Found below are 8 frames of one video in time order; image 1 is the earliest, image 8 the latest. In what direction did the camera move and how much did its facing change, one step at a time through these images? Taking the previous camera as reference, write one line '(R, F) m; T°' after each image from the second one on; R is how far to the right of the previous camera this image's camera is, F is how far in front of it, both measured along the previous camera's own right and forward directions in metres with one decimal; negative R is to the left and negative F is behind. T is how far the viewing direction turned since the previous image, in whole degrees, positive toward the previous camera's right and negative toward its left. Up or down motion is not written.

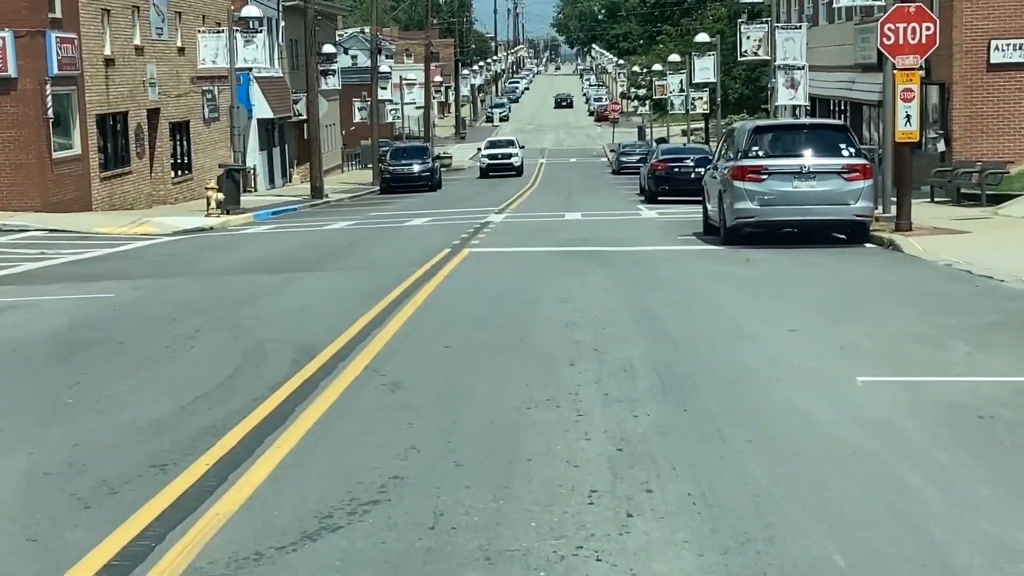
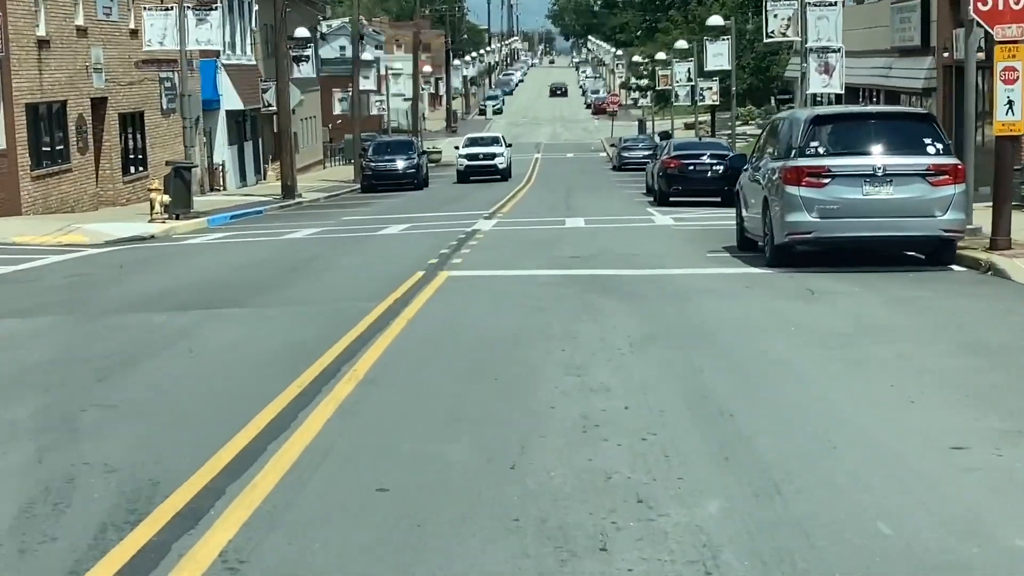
(+0.1, +4.4) m; 0°
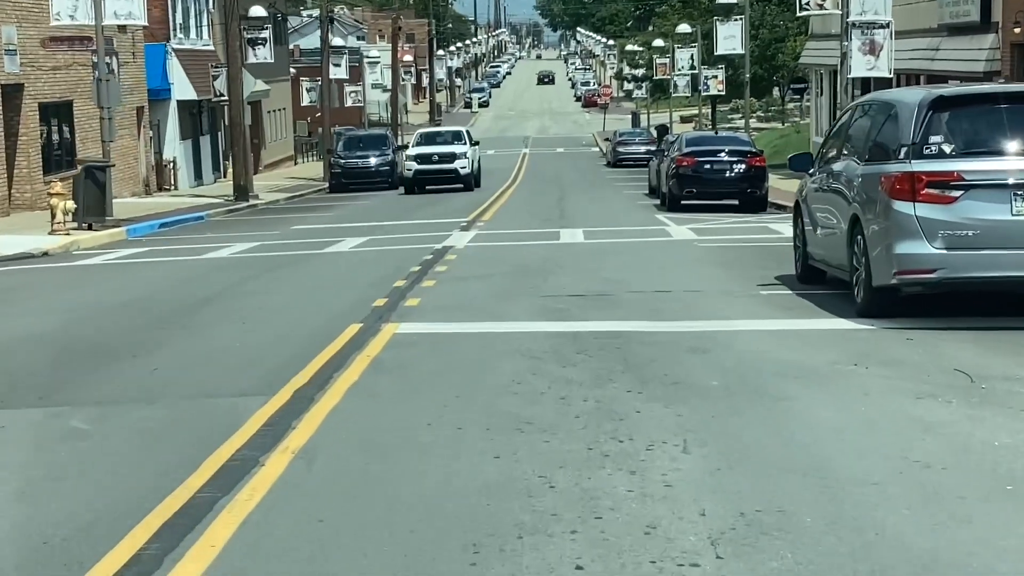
(+0.2, +5.3) m; +1°
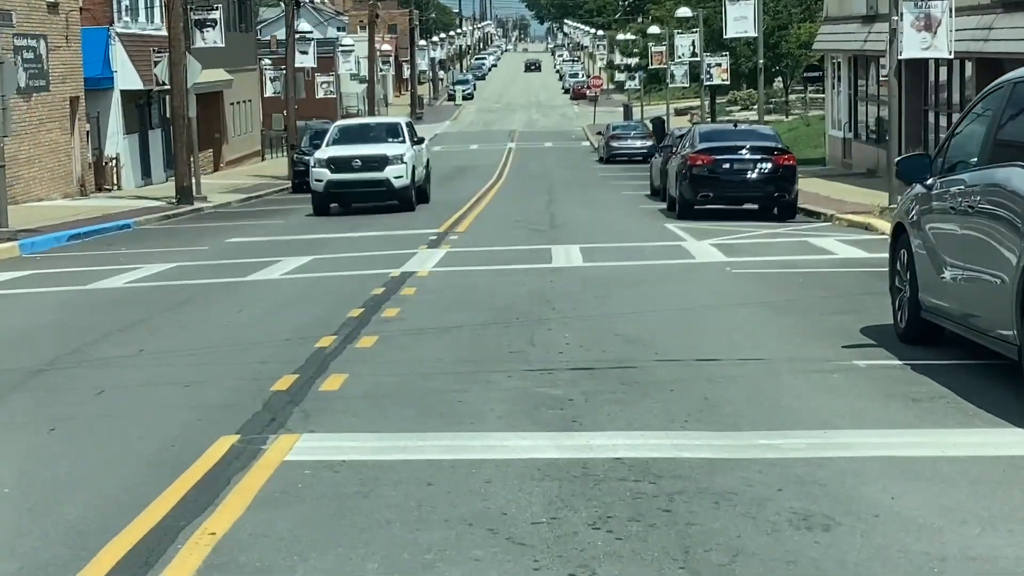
(+0.2, +4.6) m; +1°
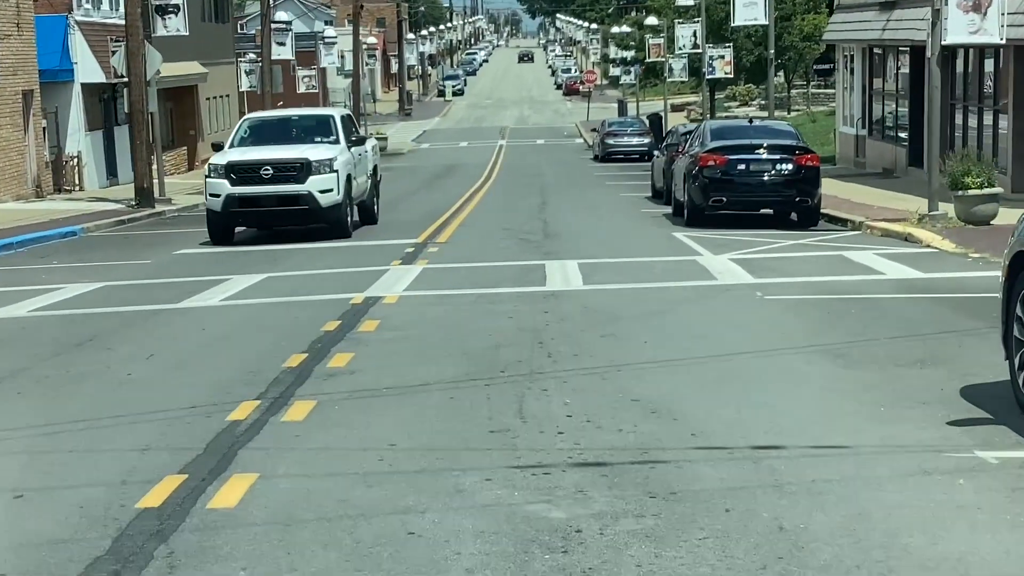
(+0.1, +2.8) m; 0°
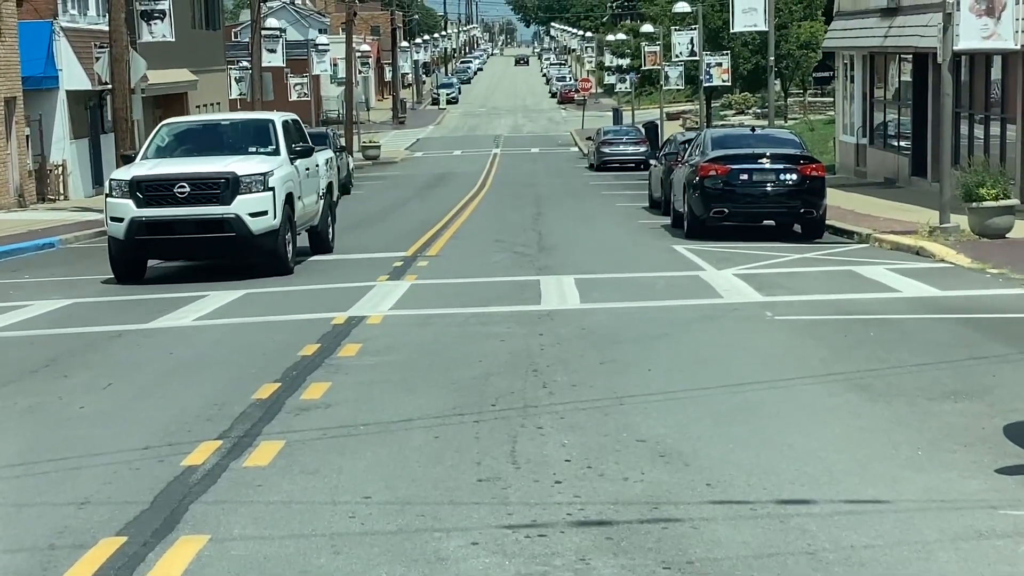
(0.0, +0.9) m; 0°
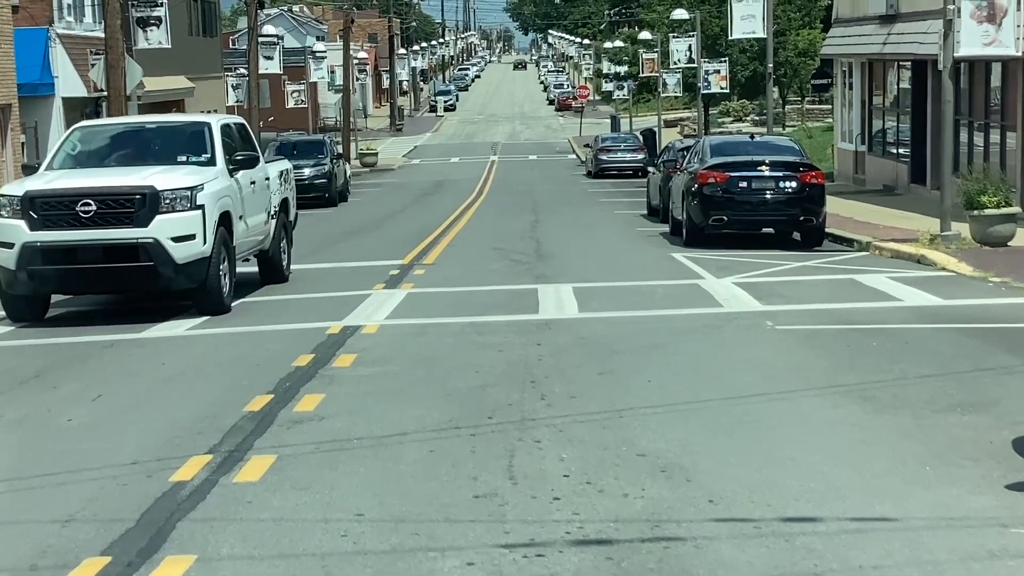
(0.0, +0.2) m; 0°
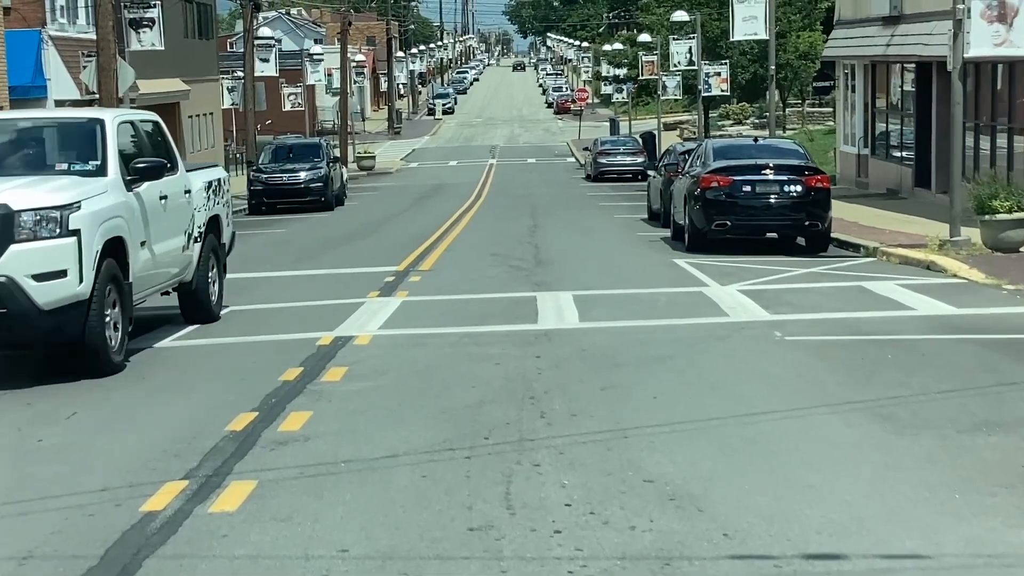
(0.0, +0.5) m; 0°
